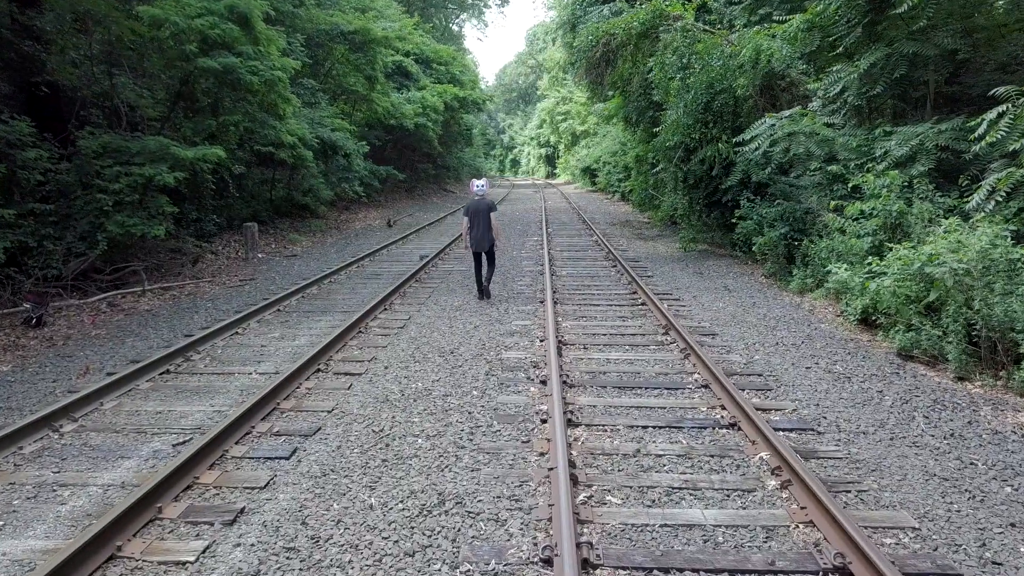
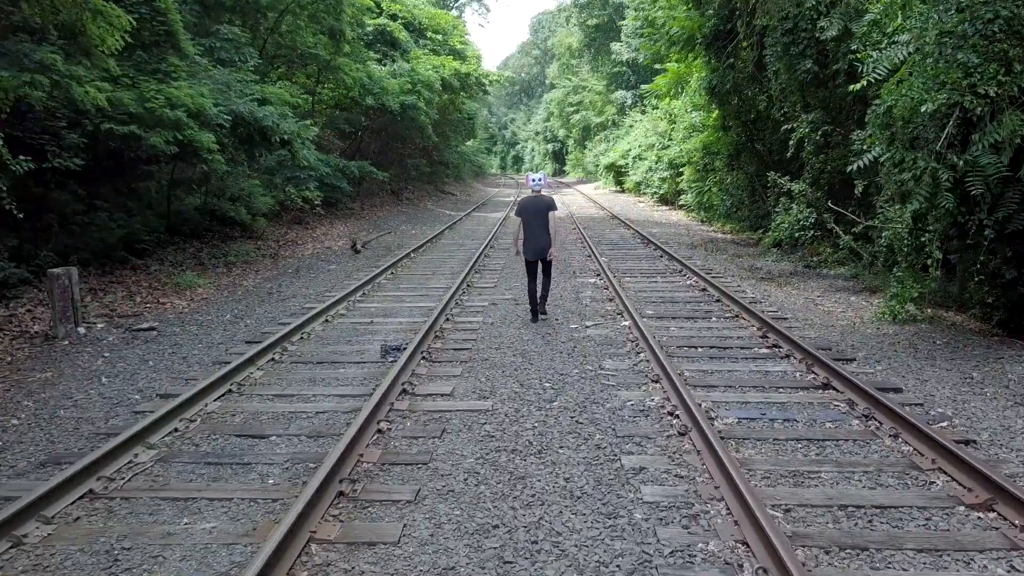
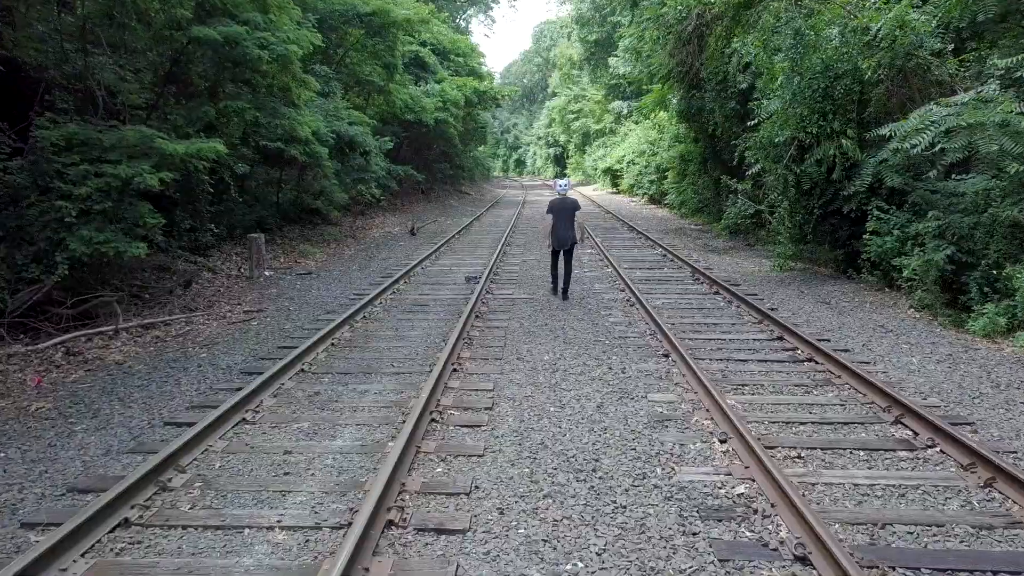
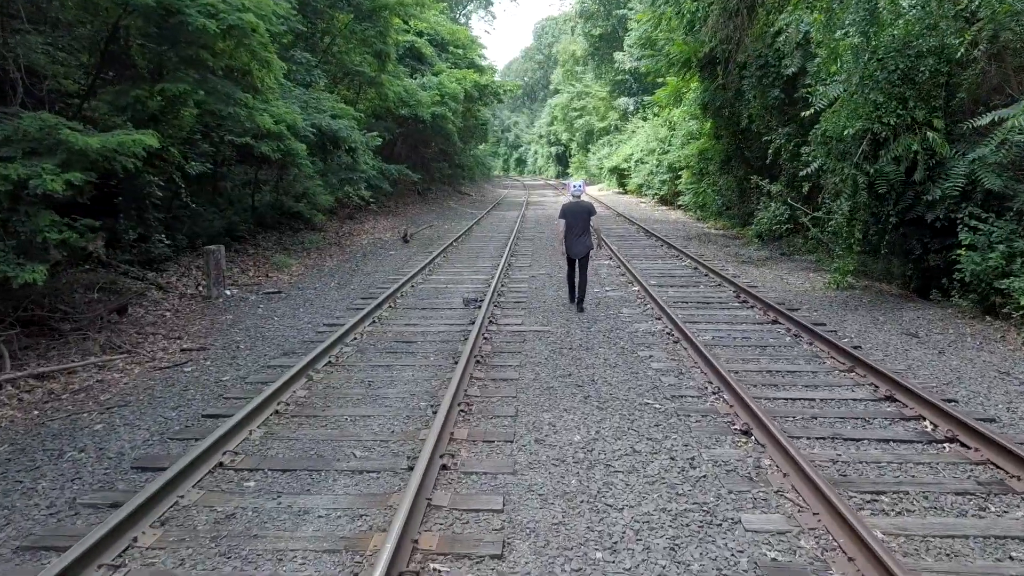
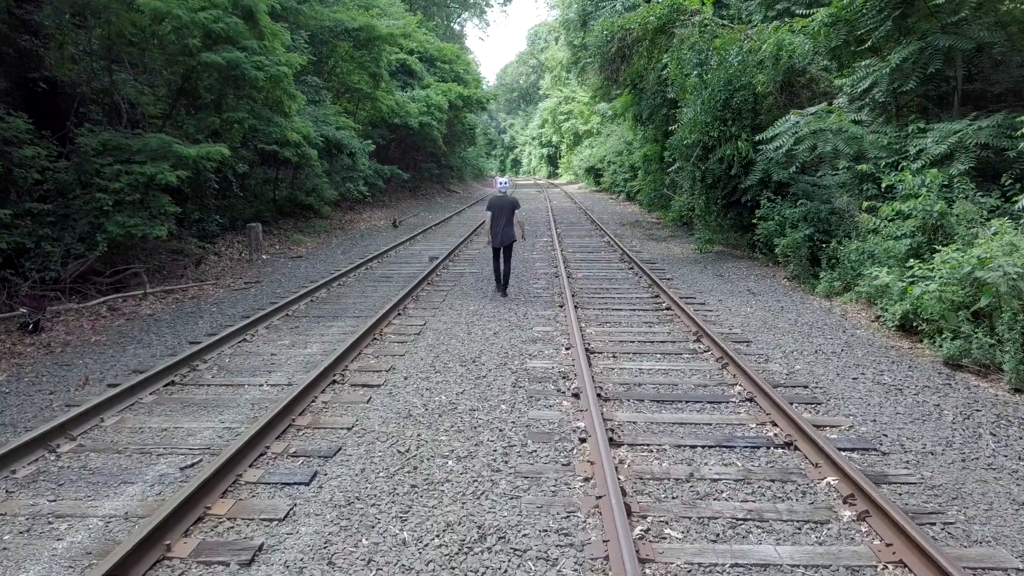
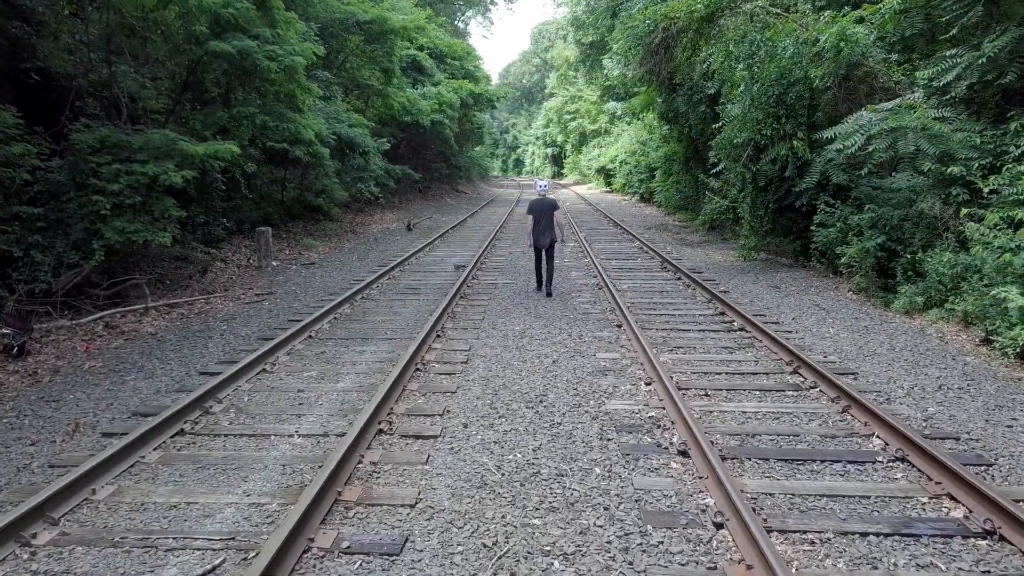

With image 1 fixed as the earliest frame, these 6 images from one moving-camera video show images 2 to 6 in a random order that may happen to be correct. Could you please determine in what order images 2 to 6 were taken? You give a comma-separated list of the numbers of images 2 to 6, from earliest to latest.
5, 6, 3, 4, 2
